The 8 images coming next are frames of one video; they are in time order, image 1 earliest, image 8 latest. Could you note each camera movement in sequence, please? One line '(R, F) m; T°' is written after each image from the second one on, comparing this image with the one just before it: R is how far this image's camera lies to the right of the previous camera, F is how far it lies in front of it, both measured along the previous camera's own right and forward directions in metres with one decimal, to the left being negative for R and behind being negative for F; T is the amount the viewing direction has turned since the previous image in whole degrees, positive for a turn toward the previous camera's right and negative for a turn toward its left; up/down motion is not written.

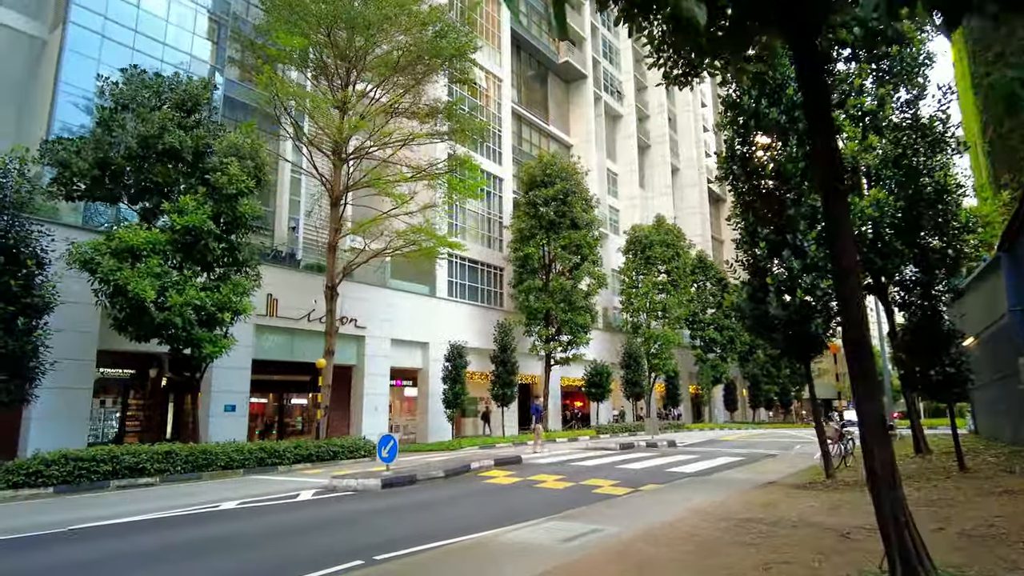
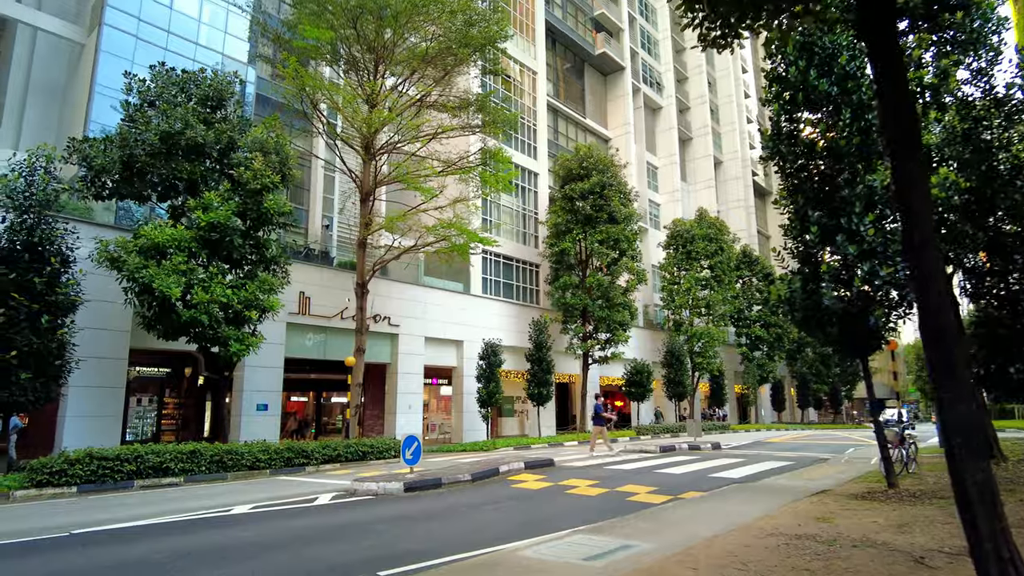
(+0.2, +0.7) m; -4°
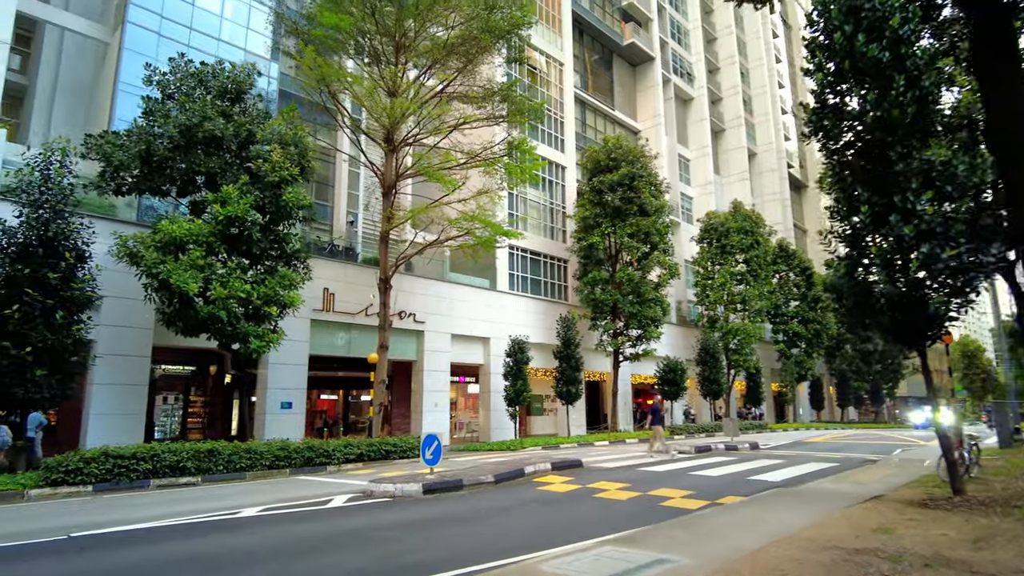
(+0.1, +0.6) m; -3°
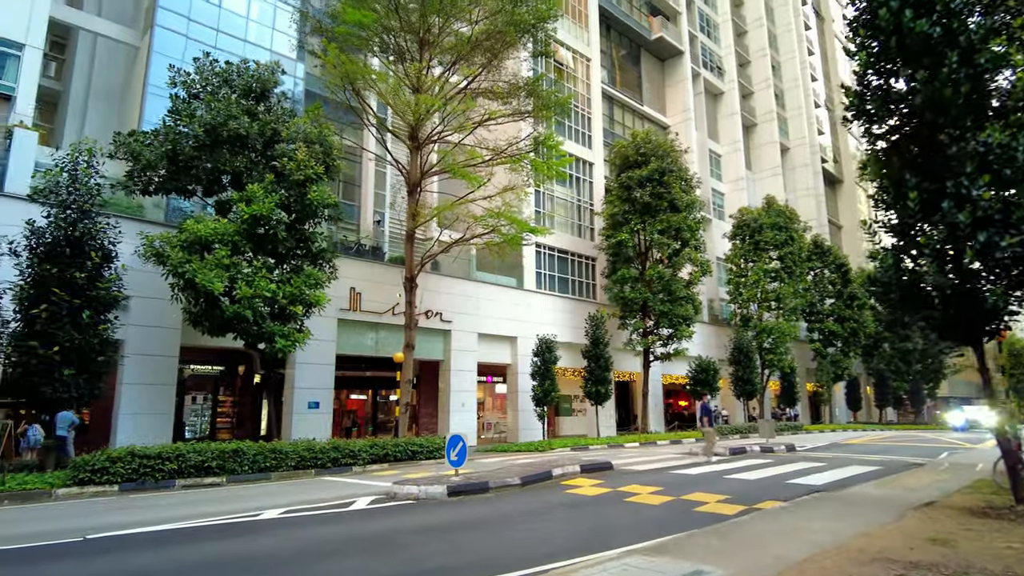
(0.0, +0.4) m; -3°
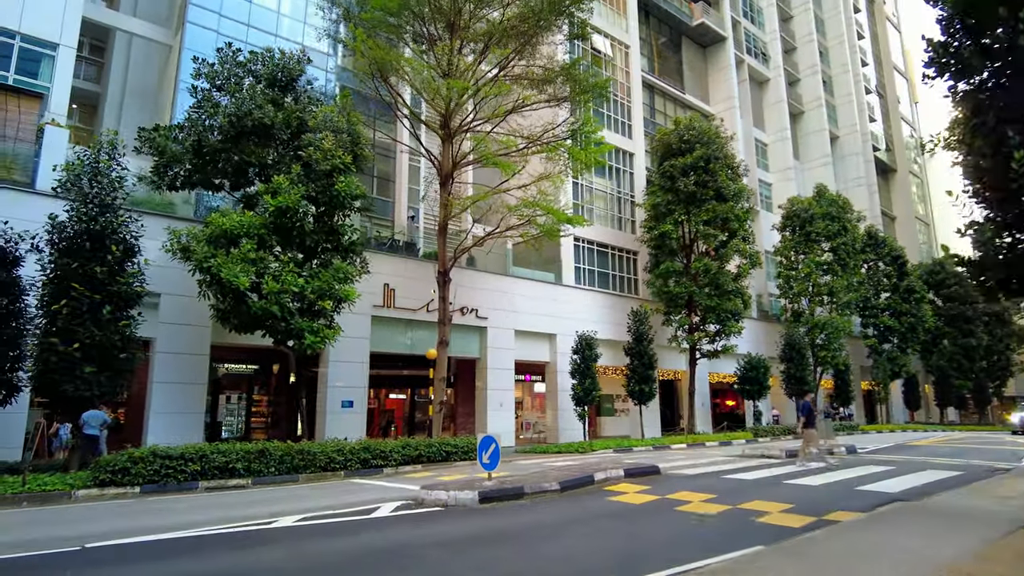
(+0.1, +0.9) m; -4°
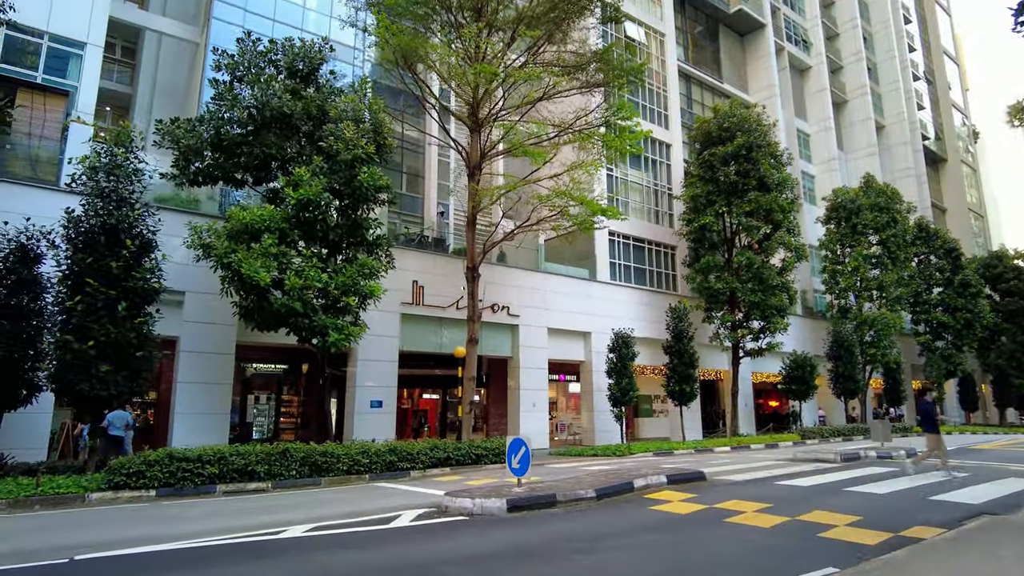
(+0.1, +0.8) m; -3°
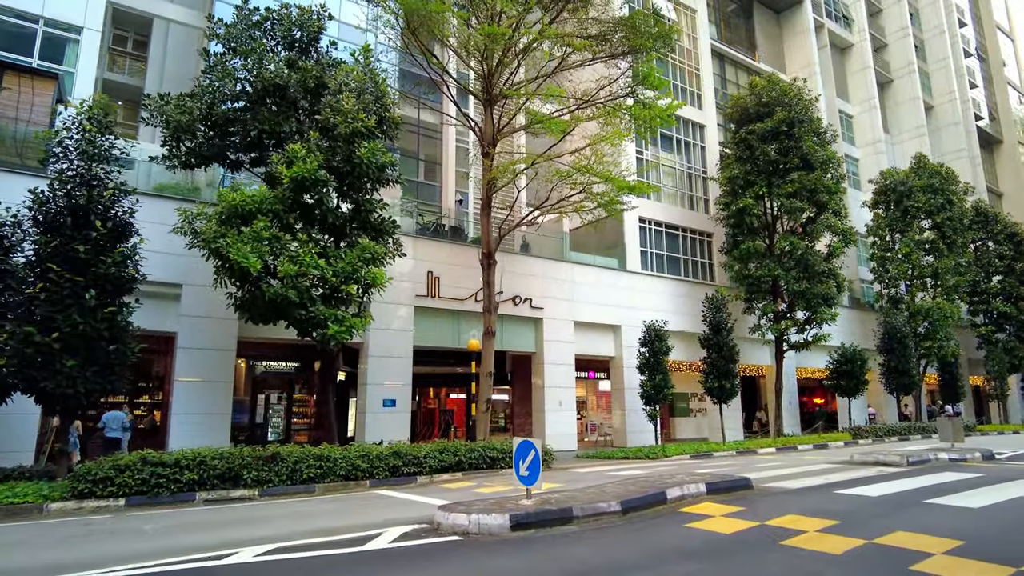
(+0.3, +1.4) m; -3°
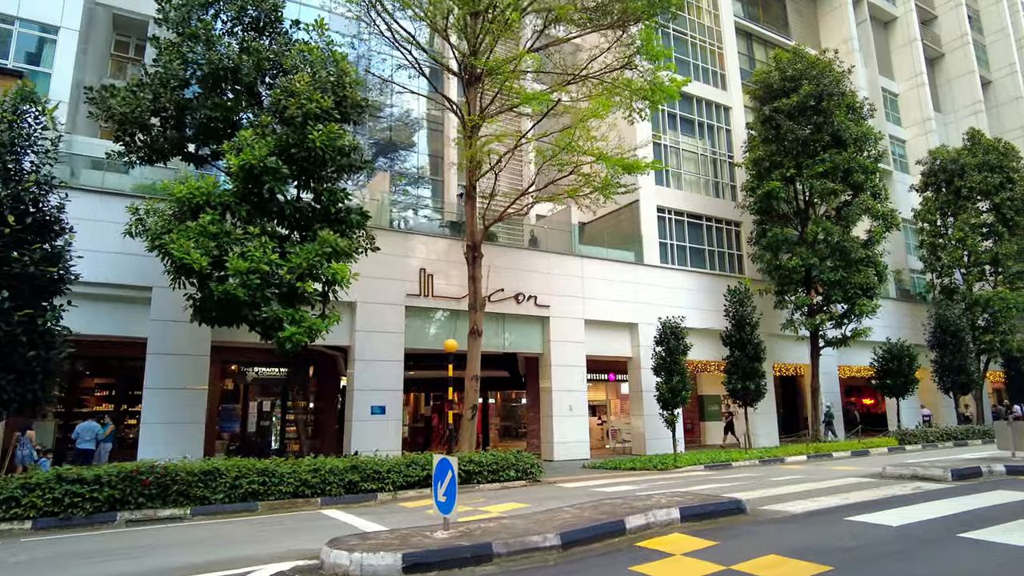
(+1.3, +1.4) m; -4°
